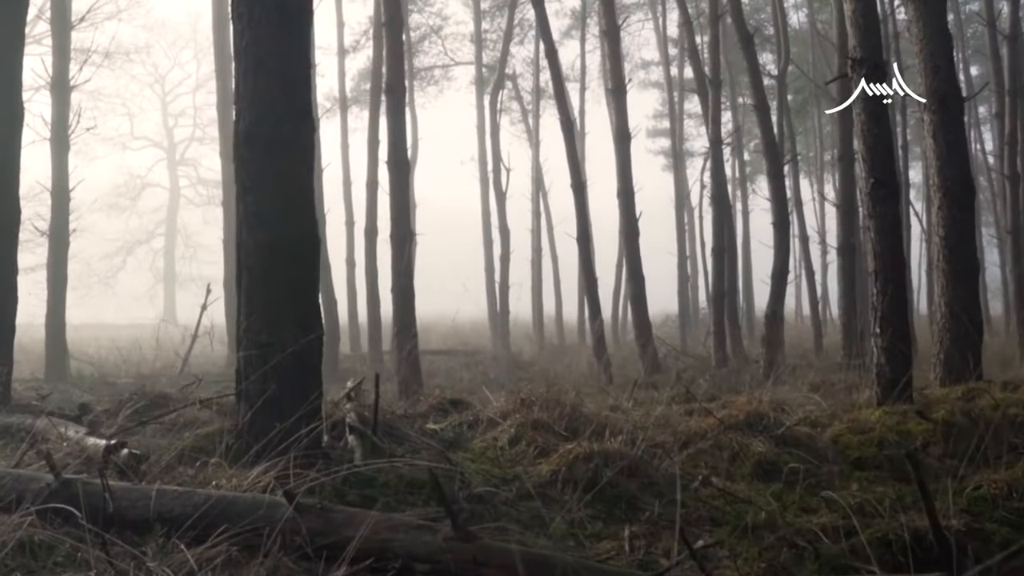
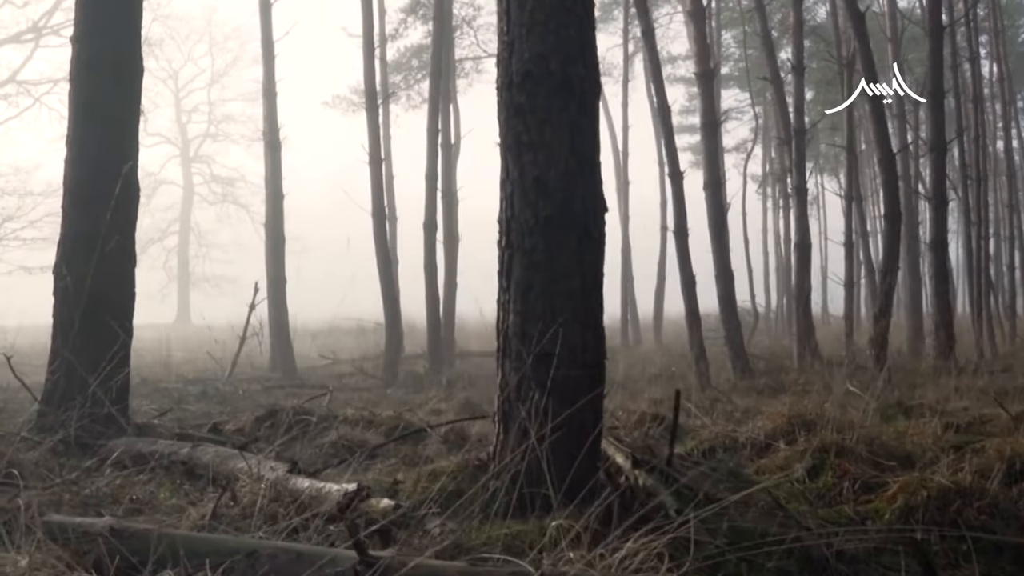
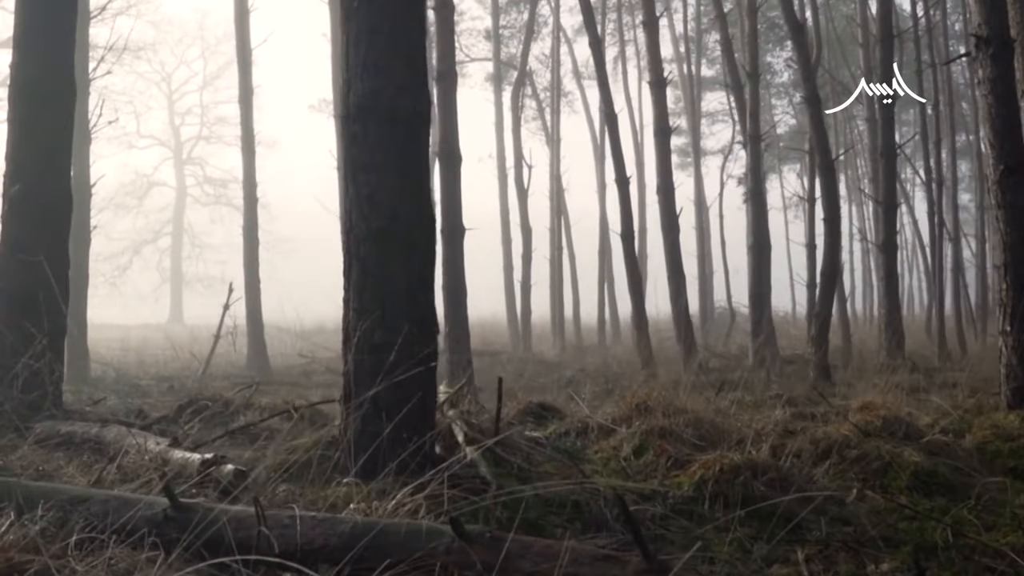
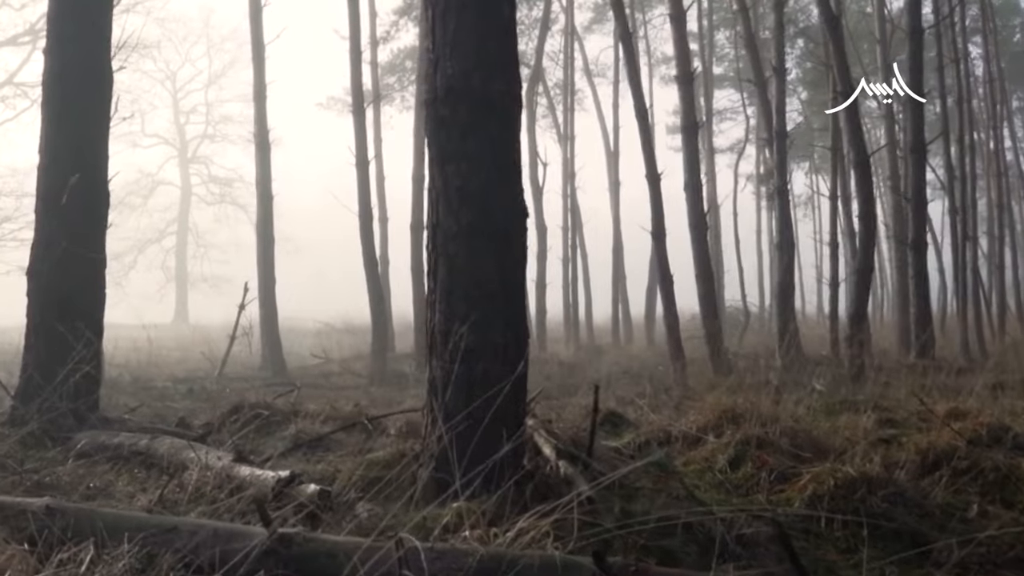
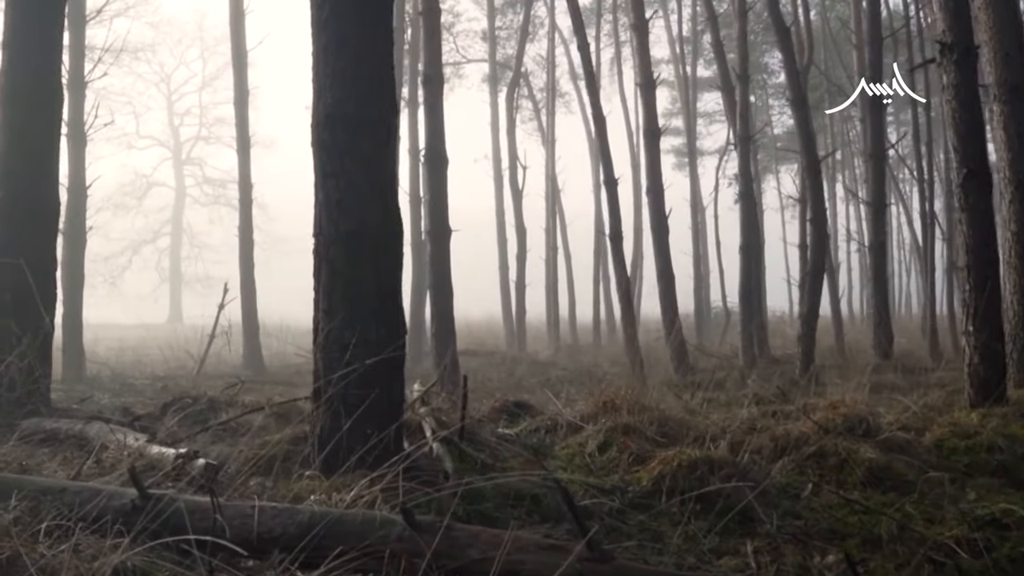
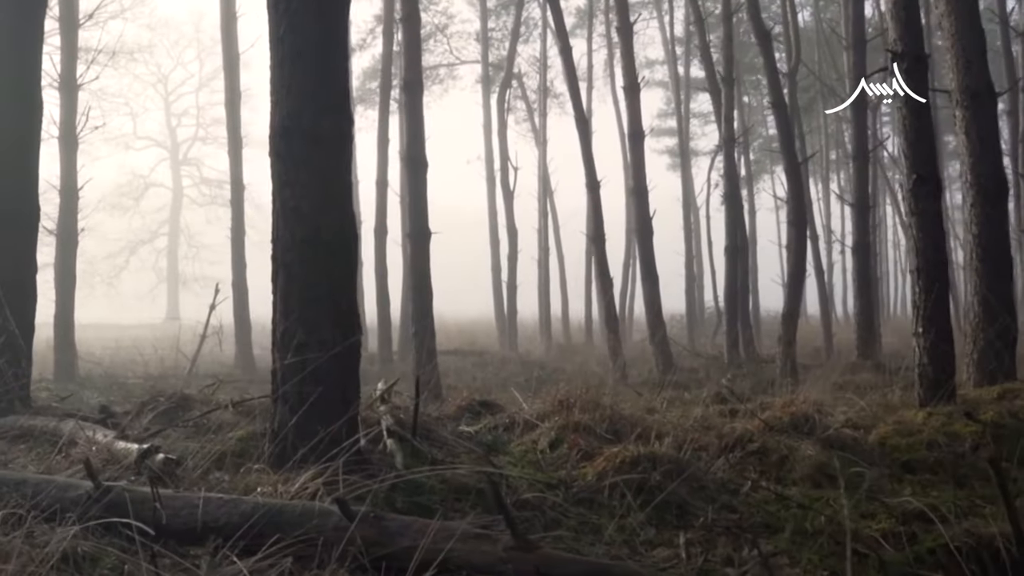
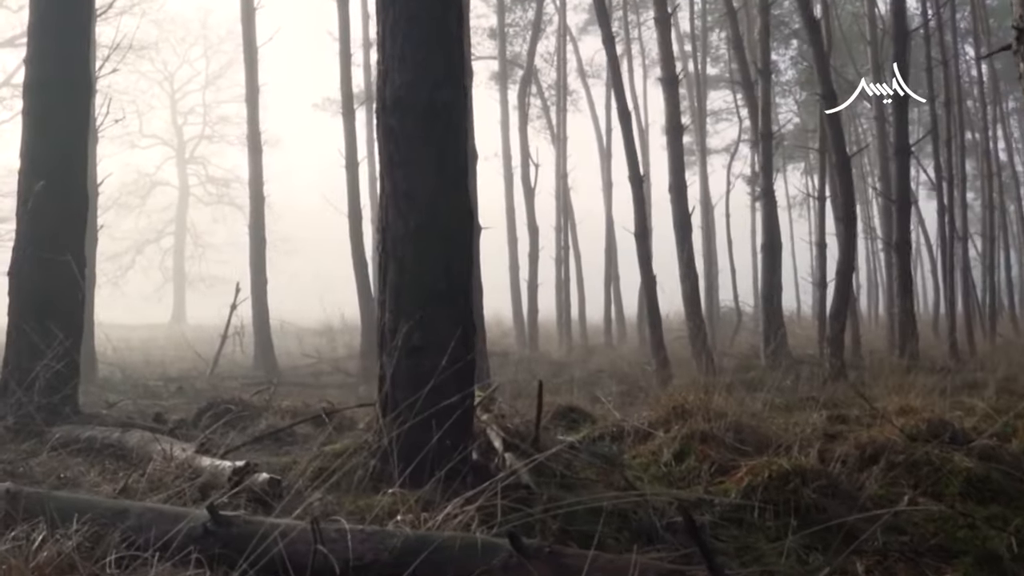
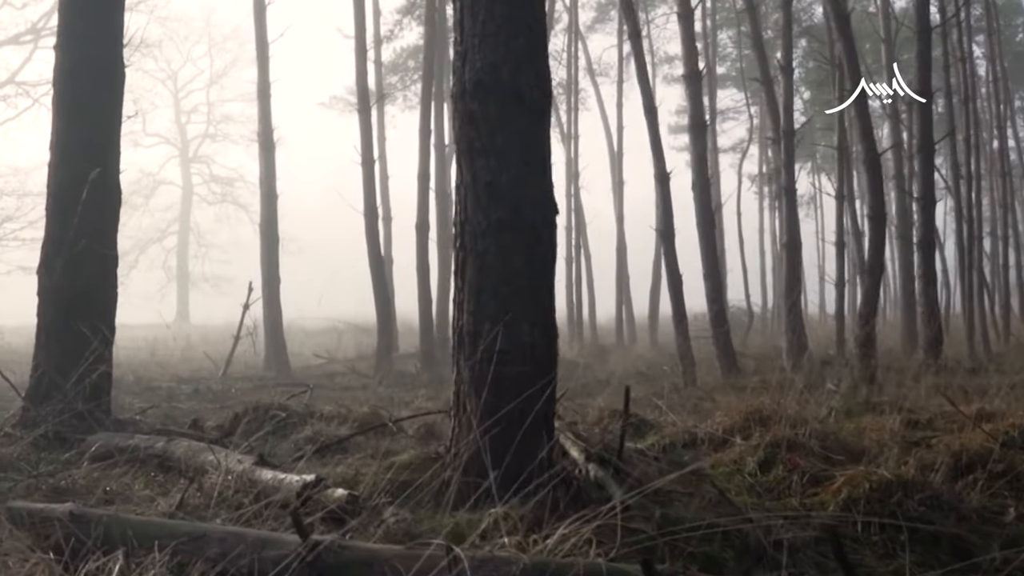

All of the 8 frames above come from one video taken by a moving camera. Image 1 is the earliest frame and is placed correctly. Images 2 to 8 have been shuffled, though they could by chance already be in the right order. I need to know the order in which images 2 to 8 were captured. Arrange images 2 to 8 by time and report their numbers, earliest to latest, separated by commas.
6, 5, 3, 7, 4, 8, 2
